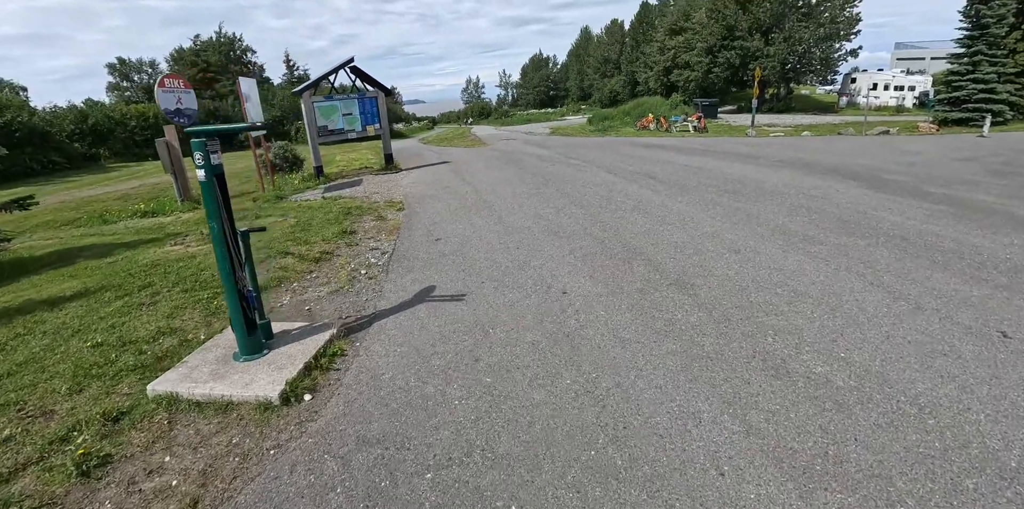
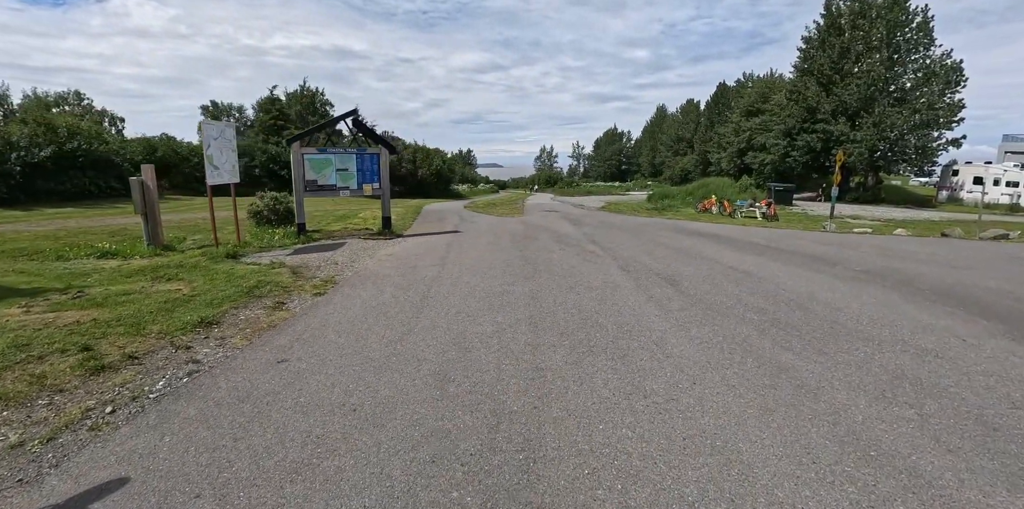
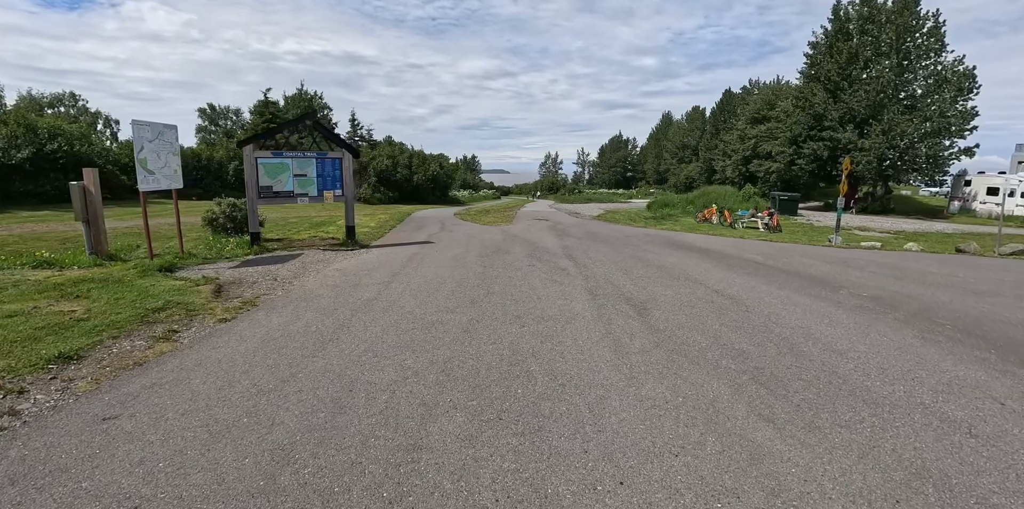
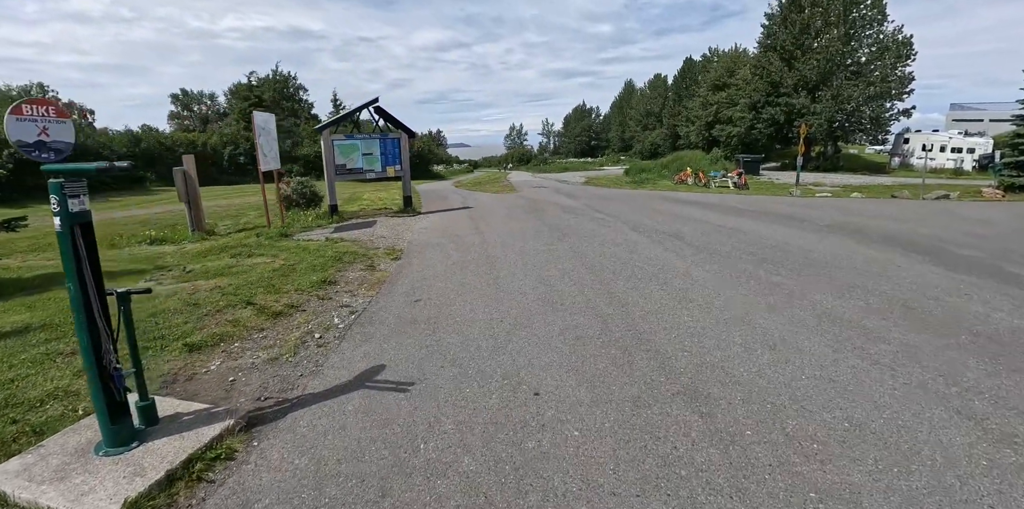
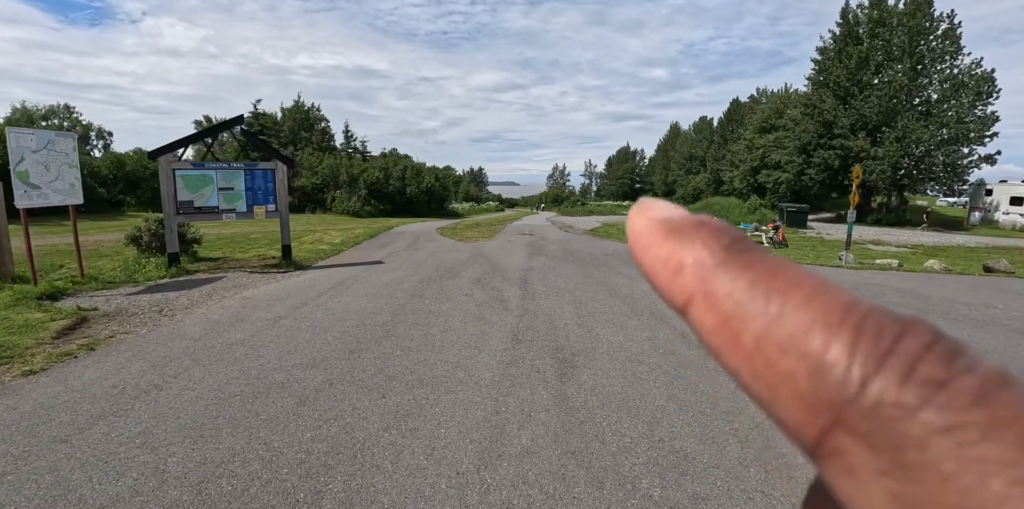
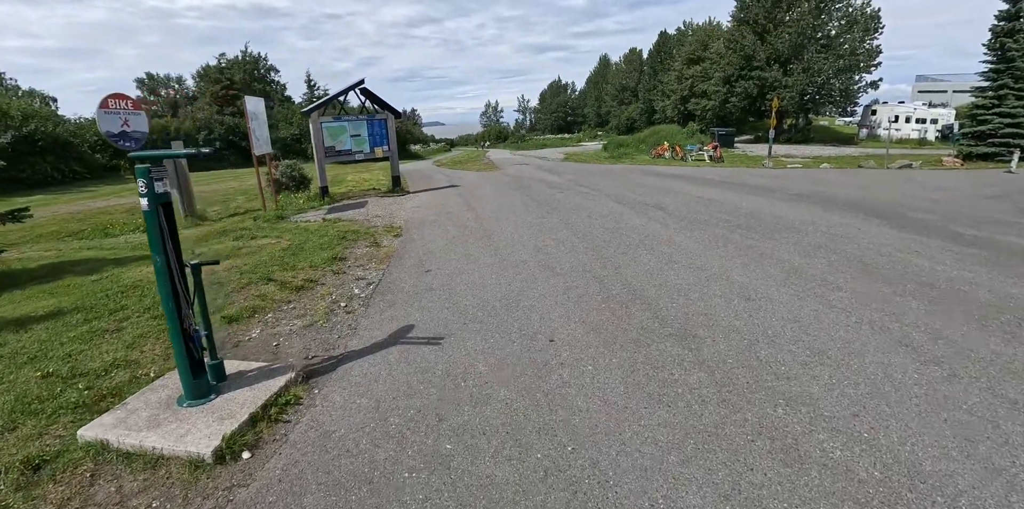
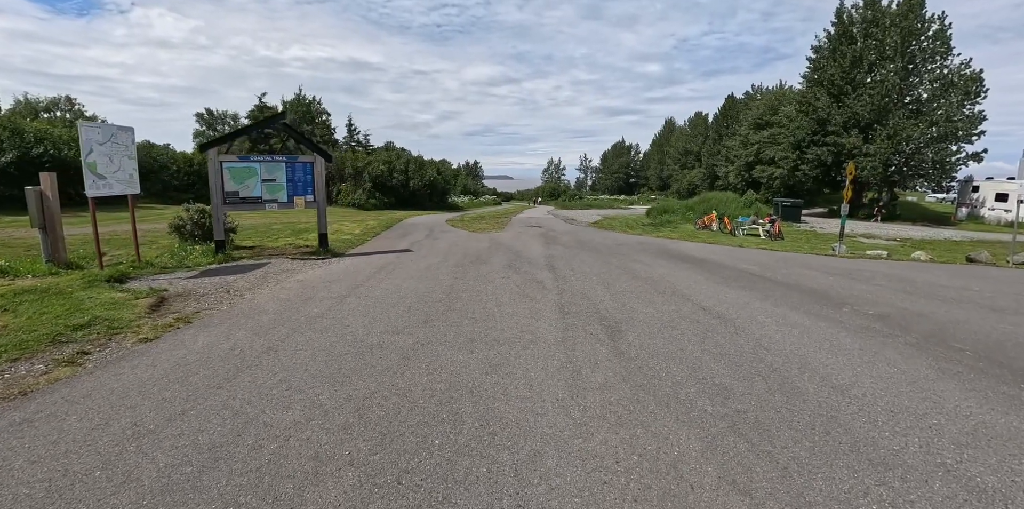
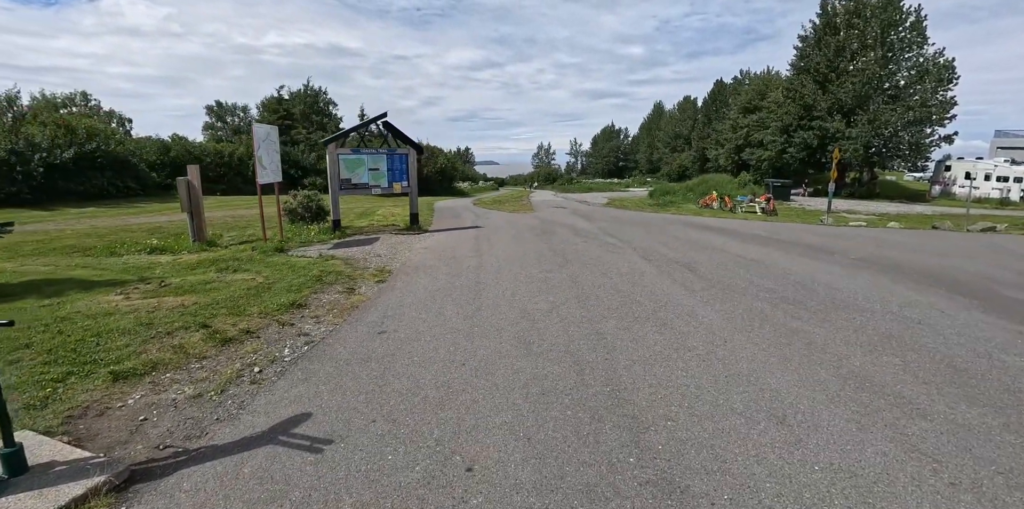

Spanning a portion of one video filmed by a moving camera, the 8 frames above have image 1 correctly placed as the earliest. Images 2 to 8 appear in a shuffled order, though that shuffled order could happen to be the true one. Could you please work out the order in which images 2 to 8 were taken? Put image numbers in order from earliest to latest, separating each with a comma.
6, 4, 8, 2, 3, 7, 5
